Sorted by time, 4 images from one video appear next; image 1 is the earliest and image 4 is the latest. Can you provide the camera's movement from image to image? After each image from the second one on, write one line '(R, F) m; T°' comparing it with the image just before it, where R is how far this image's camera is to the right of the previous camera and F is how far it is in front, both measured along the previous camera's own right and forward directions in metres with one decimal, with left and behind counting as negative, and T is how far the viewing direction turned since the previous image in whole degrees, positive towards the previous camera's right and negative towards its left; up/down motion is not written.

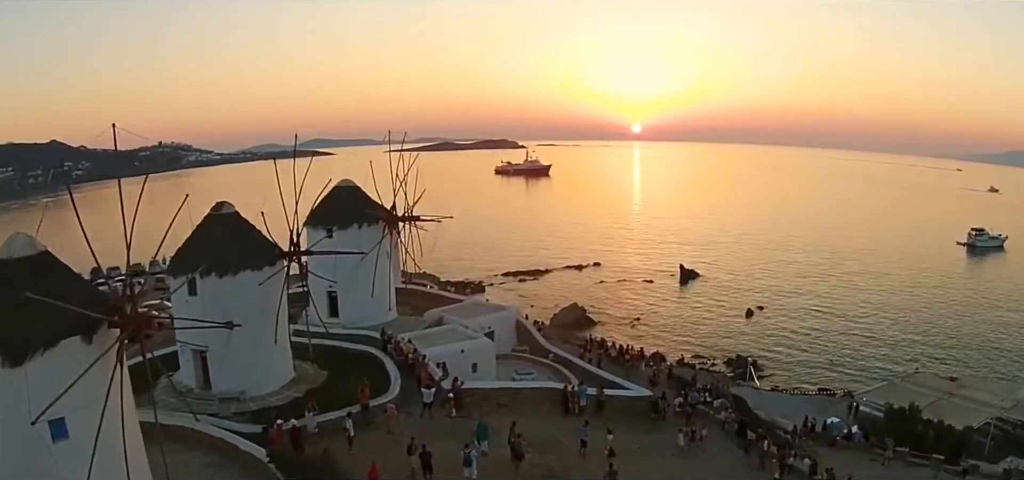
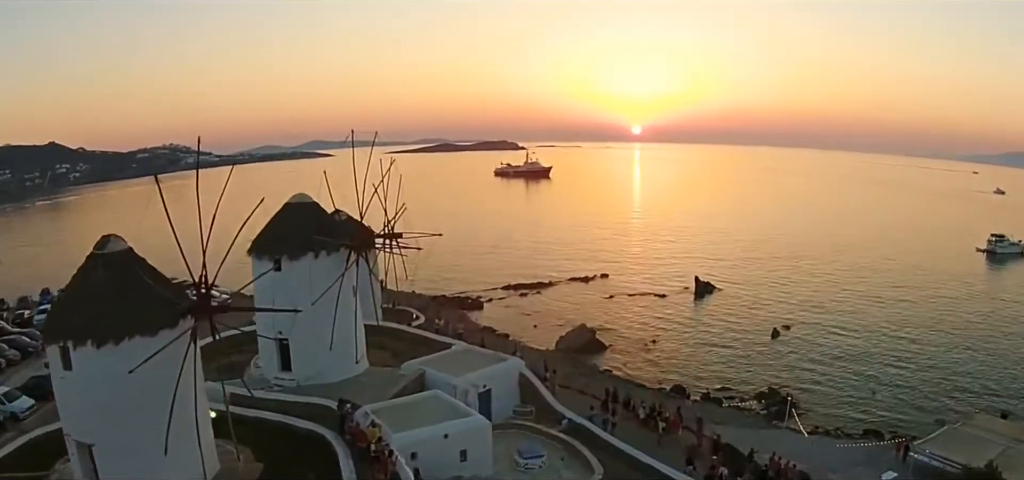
(0.0, +3.6) m; 0°
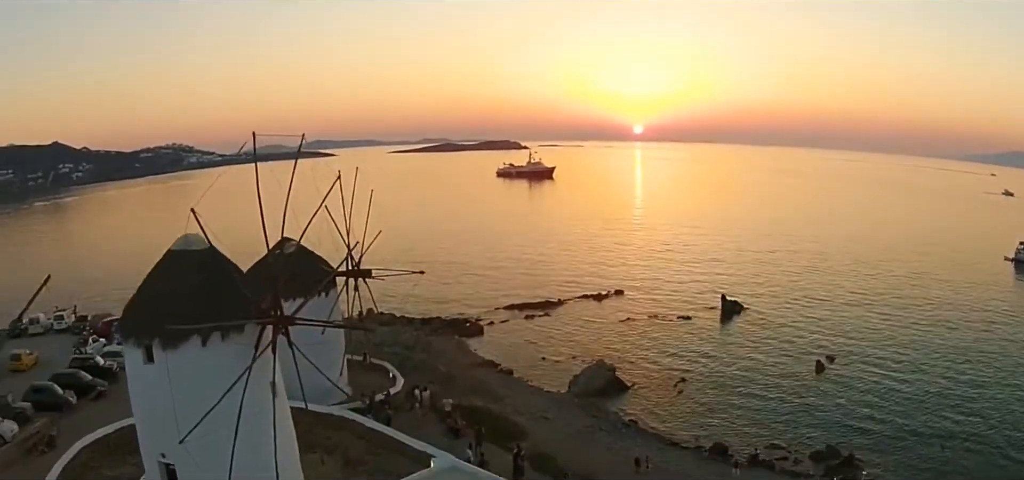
(-0.1, +4.6) m; 0°
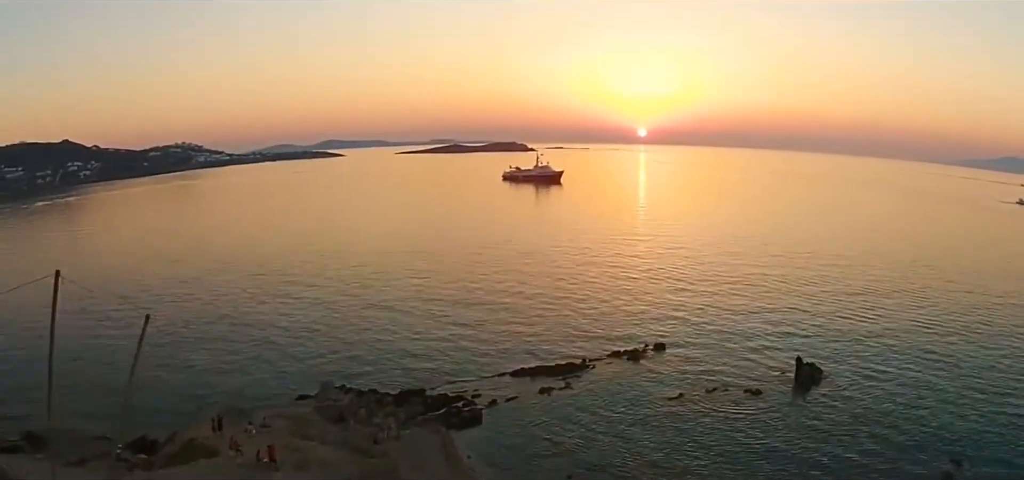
(-0.2, +9.1) m; 0°
